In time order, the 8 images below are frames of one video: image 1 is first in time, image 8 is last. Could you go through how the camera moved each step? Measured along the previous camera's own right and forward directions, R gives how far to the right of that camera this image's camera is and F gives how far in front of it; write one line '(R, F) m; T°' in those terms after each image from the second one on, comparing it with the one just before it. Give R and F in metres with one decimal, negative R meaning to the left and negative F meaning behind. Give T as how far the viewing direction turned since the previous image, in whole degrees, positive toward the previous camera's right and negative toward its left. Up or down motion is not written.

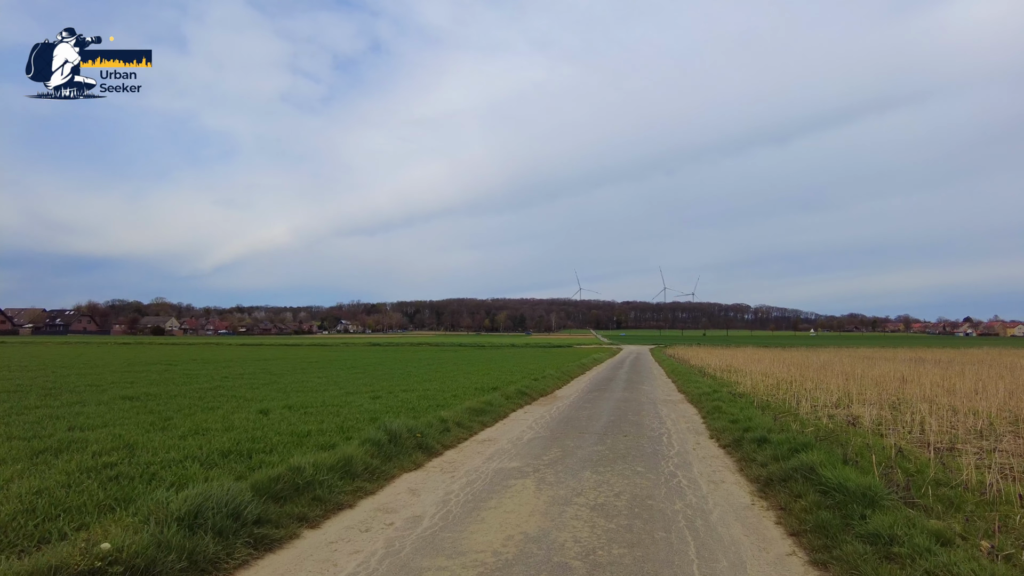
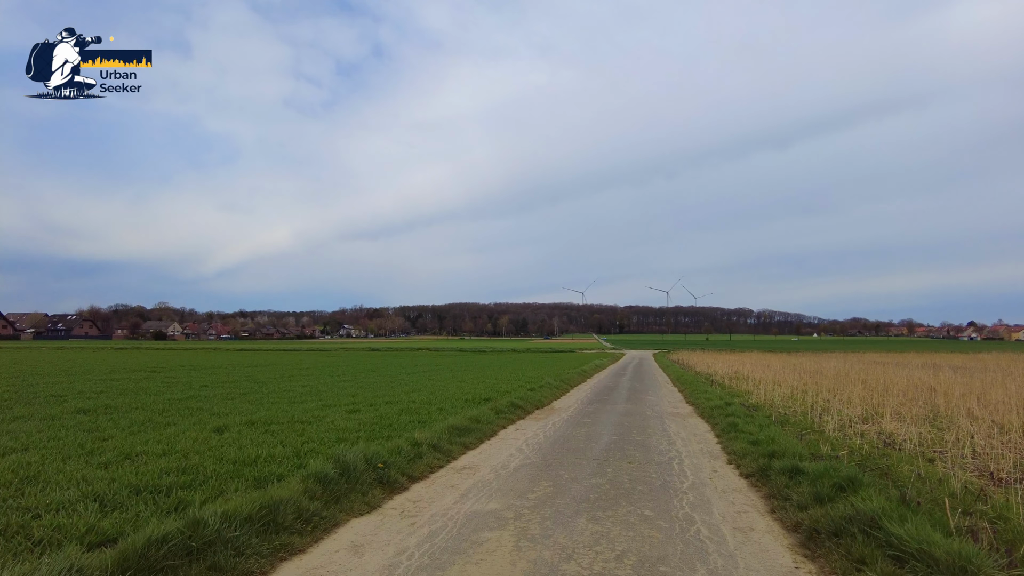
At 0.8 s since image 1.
(+0.3, +1.4) m; 0°
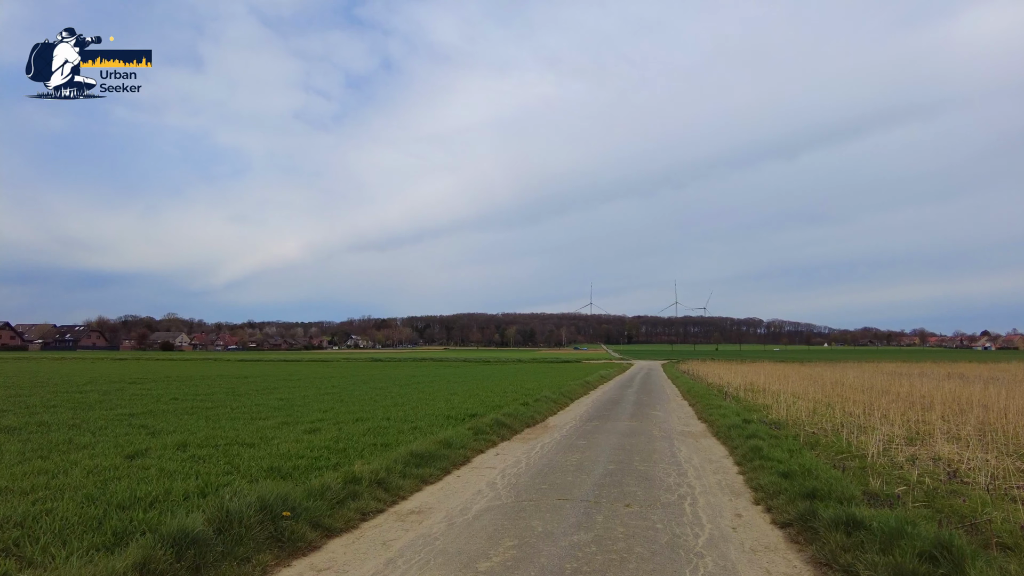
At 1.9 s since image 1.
(+0.6, +1.9) m; -1°
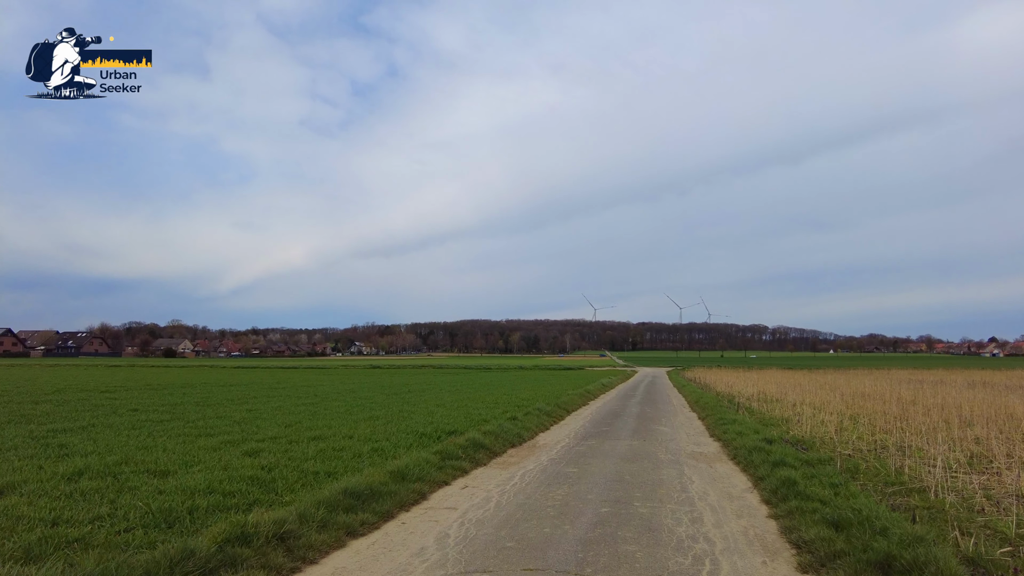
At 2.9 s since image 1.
(+0.5, +1.9) m; 0°
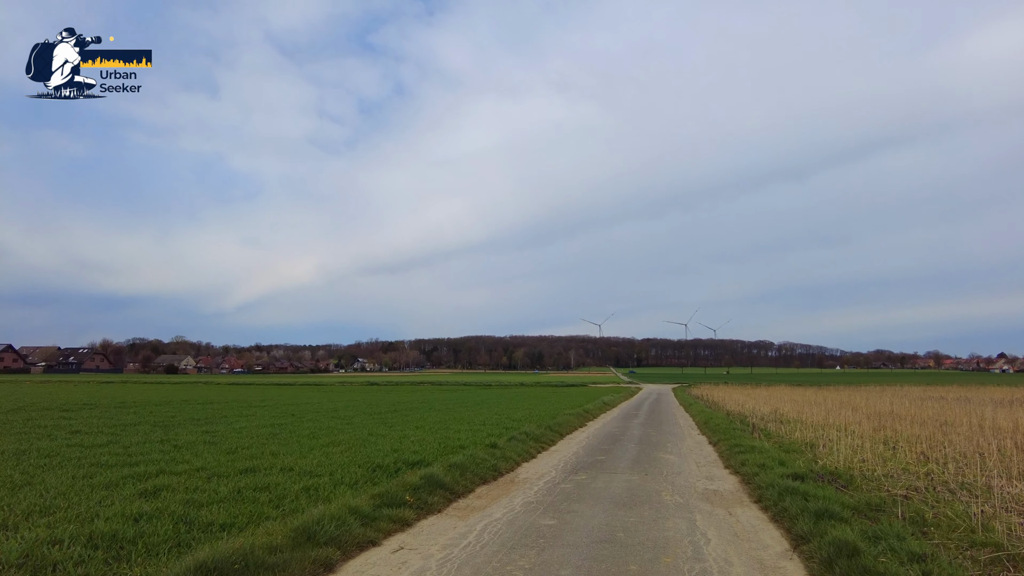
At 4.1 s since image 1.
(+0.6, +2.1) m; 0°
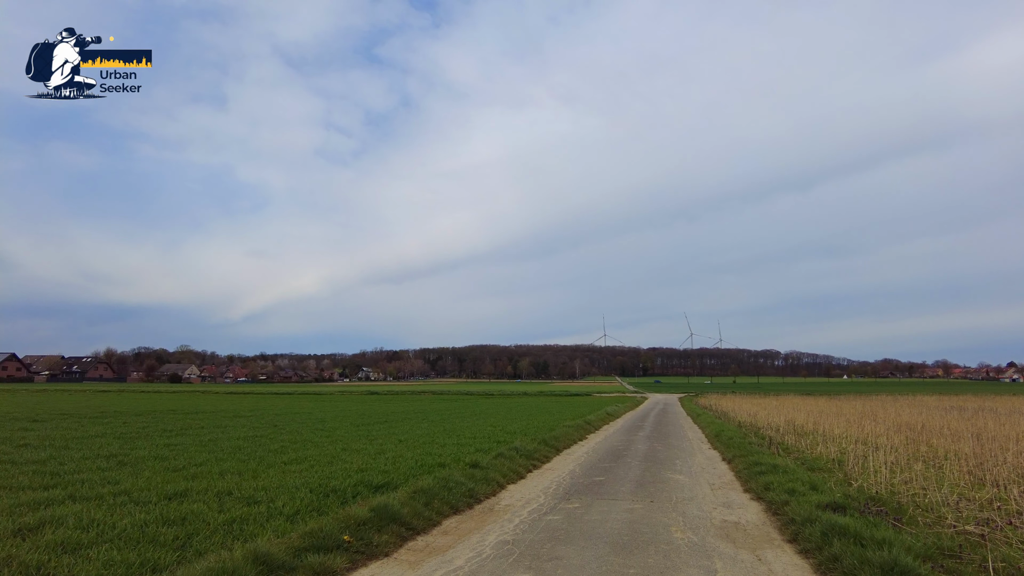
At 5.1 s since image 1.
(+0.1, +0.5) m; 0°
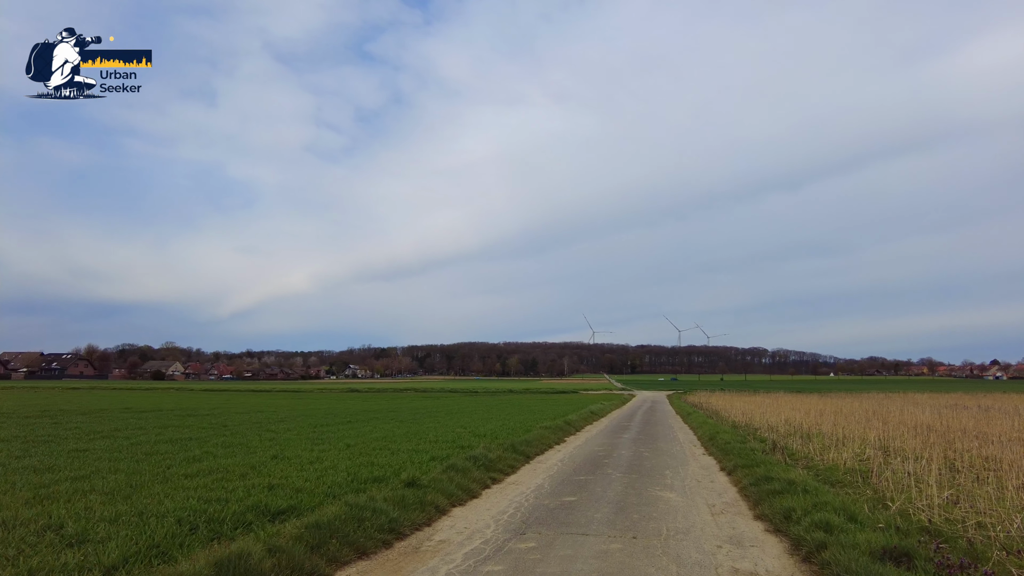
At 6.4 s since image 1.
(+0.8, +2.7) m; +1°
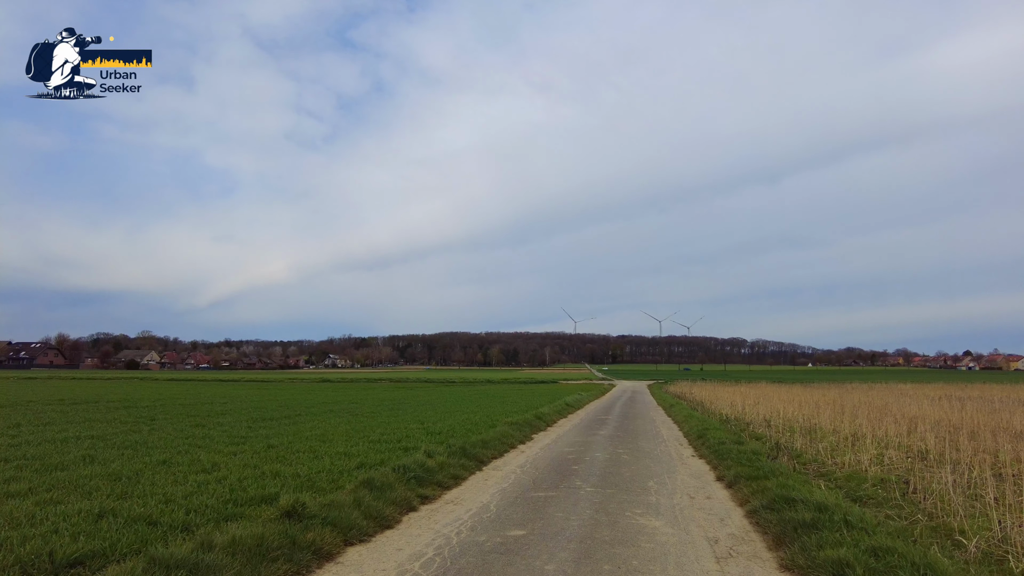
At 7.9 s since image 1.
(+0.8, +2.9) m; +2°
